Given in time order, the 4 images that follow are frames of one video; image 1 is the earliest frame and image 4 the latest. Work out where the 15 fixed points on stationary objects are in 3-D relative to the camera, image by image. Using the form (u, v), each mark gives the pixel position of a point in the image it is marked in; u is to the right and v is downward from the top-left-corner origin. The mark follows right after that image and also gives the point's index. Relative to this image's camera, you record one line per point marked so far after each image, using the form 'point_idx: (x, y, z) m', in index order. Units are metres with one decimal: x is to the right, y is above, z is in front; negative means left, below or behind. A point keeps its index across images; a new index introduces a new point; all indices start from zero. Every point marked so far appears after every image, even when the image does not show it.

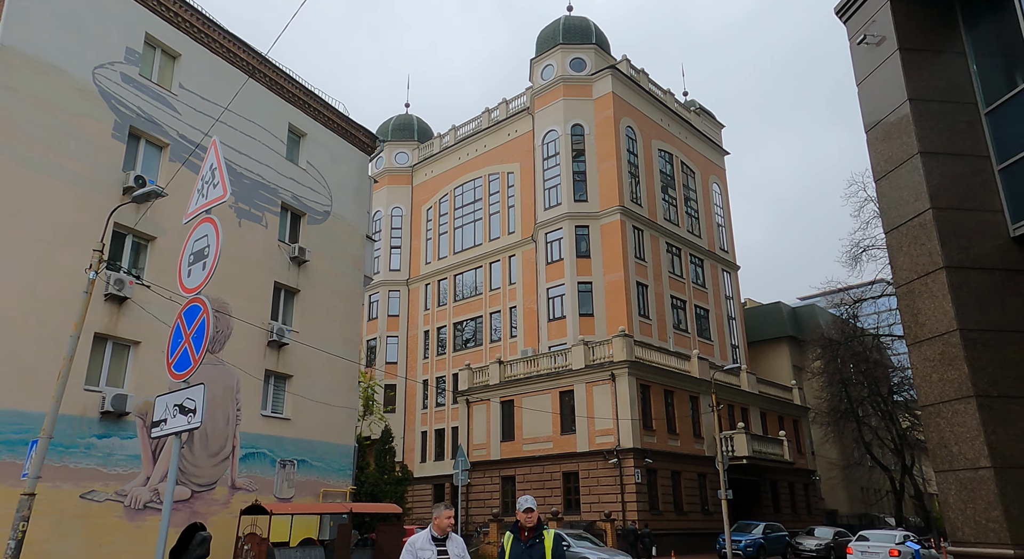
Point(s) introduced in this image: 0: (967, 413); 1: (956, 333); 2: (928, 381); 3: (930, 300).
0: (+6.0, -1.7, +9.9) m
1: (+6.0, -0.7, +10.2) m
2: (+5.8, -1.4, +10.5) m
3: (+5.8, -0.3, +10.6) m
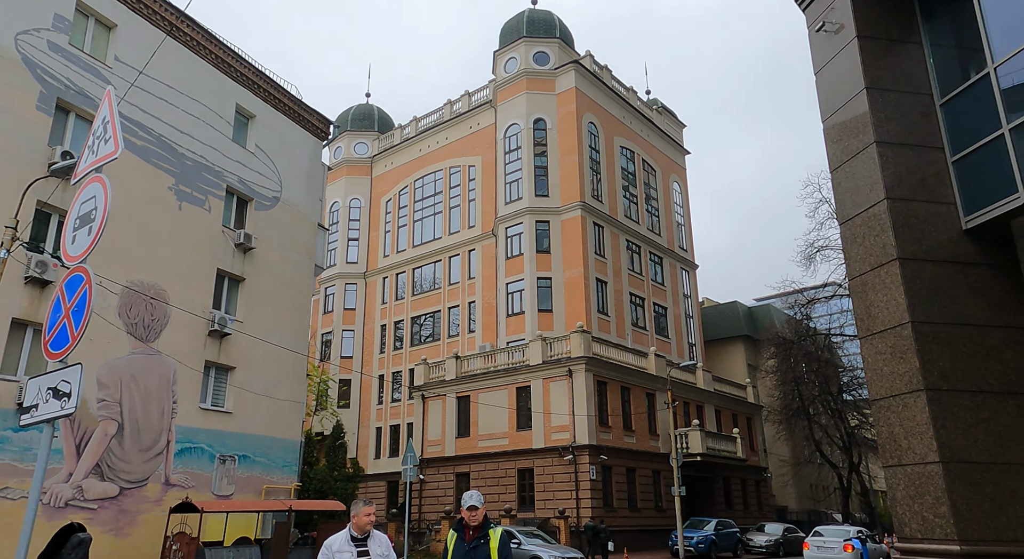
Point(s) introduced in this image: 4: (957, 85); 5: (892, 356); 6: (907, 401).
0: (+5.2, -1.6, +9.6) m
1: (+5.2, -0.6, +9.9) m
2: (+4.9, -1.3, +10.2) m
3: (+5.0, -0.2, +10.3) m
4: (+6.4, +2.8, +10.9) m
5: (+5.0, -1.0, +10.0) m
6: (+5.1, -1.6, +9.8) m
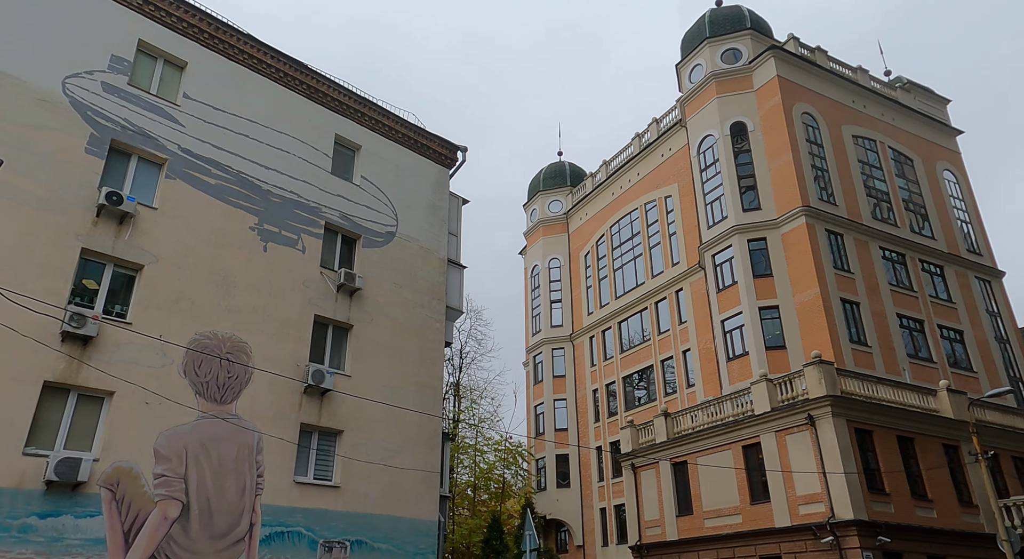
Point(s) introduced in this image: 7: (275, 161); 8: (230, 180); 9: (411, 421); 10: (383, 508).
0: (+3.8, +0.1, +2.4) m
1: (+3.8, +1.1, +2.8) m
2: (+3.7, +0.4, +3.1) m
3: (+3.7, +1.5, +3.2) m
4: (+4.9, +4.6, +3.7) m
5: (+3.7, +0.7, +2.9) m
6: (+3.8, +0.2, +2.6) m
7: (-6.1, +3.0, +19.6) m
8: (-6.9, +2.4, +18.5) m
9: (-2.6, -3.7, +20.2) m
10: (-3.2, -5.6, +18.6) m
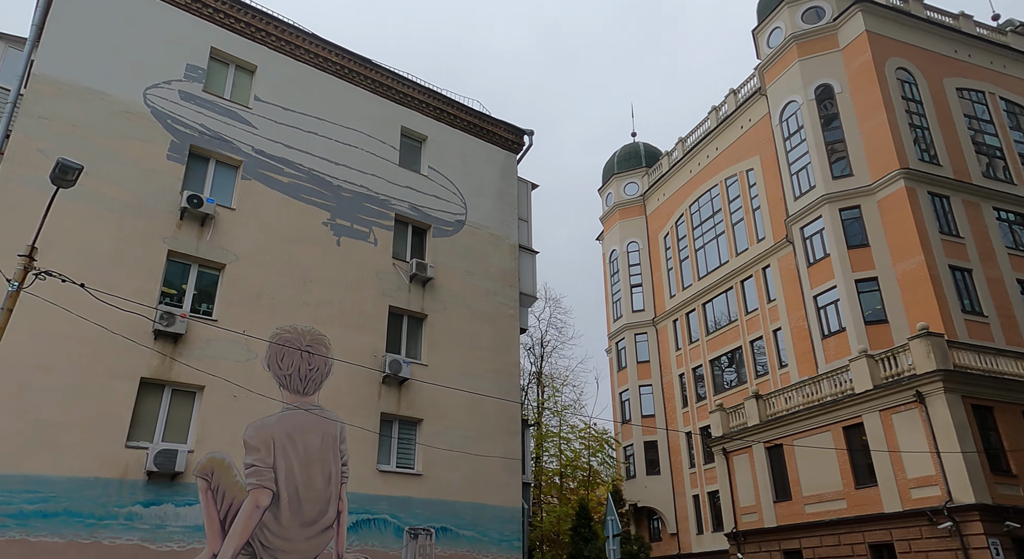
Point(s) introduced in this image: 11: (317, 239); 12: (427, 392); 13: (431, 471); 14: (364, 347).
0: (+3.4, +0.5, +1.7) m
1: (+3.4, +1.5, +2.0) m
2: (+3.4, +0.7, +2.3) m
3: (+3.4, +1.9, +2.5) m
4: (+4.4, +5.0, +2.8) m
5: (+3.4, +1.0, +2.1) m
6: (+3.4, +0.5, +1.8) m
7: (-4.3, +3.2, +20.0) m
8: (-5.2, +2.5, +19.0) m
9: (-0.5, -3.4, +20.2) m
10: (-1.1, -5.3, +18.6) m
11: (-4.8, +1.0, +18.7) m
12: (-2.0, -2.8, +19.1) m
13: (-2.0, -4.6, +18.4) m
14: (-3.5, -1.7, +18.5) m
